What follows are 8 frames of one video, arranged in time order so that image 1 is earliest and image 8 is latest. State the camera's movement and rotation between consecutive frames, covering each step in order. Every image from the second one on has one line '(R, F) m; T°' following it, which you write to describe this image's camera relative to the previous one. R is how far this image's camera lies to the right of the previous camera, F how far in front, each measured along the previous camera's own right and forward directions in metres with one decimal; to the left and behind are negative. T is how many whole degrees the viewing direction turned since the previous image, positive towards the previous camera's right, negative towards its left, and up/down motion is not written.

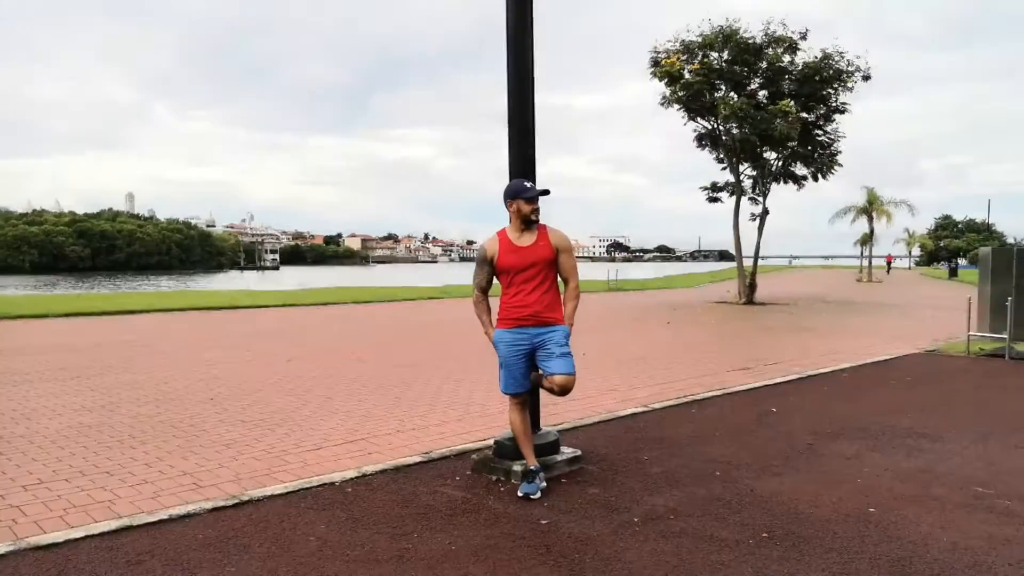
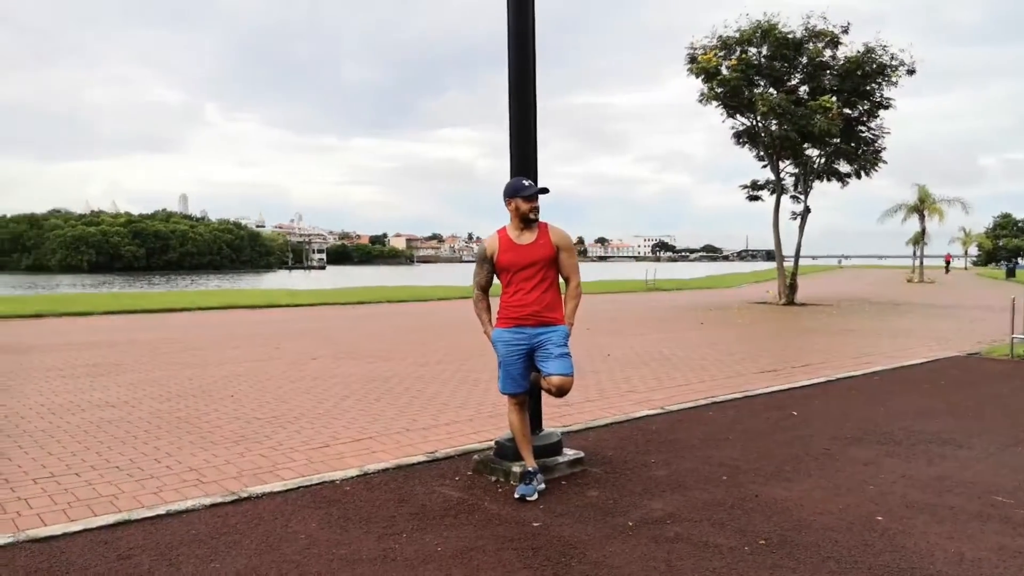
(+0.3, +0.1) m; -3°
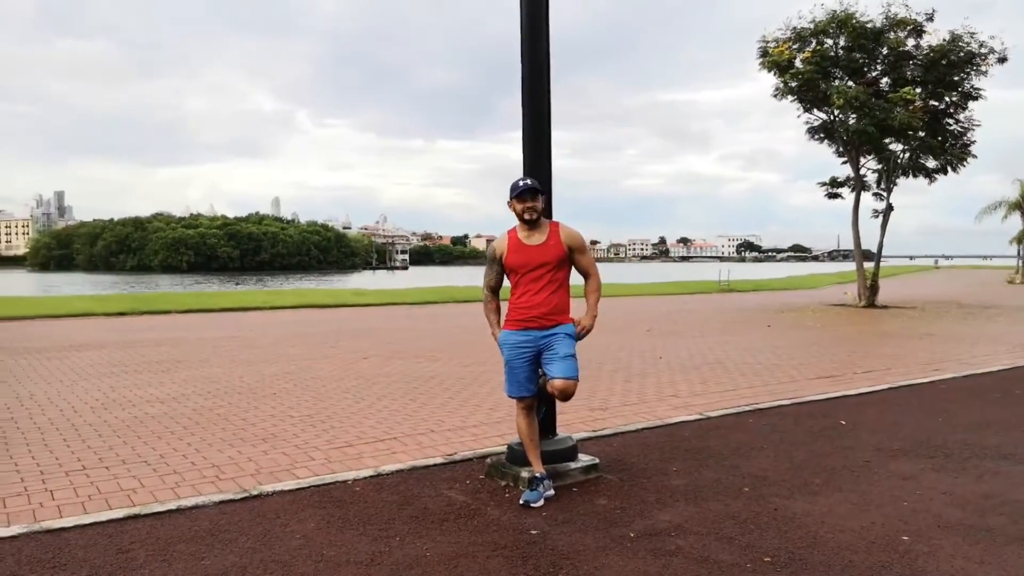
(+0.4, +0.1) m; -6°
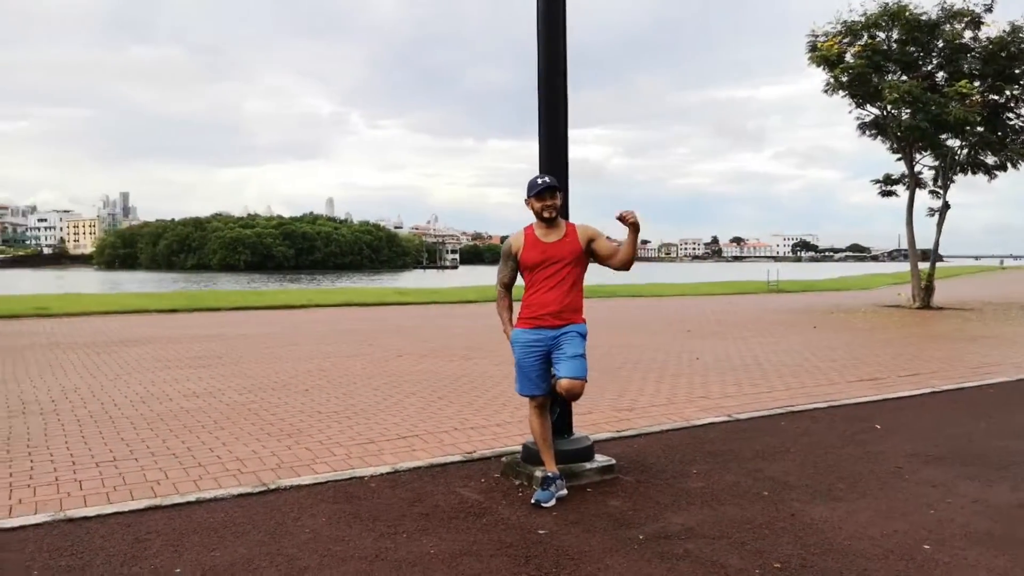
(+0.2, 0.0) m; -4°
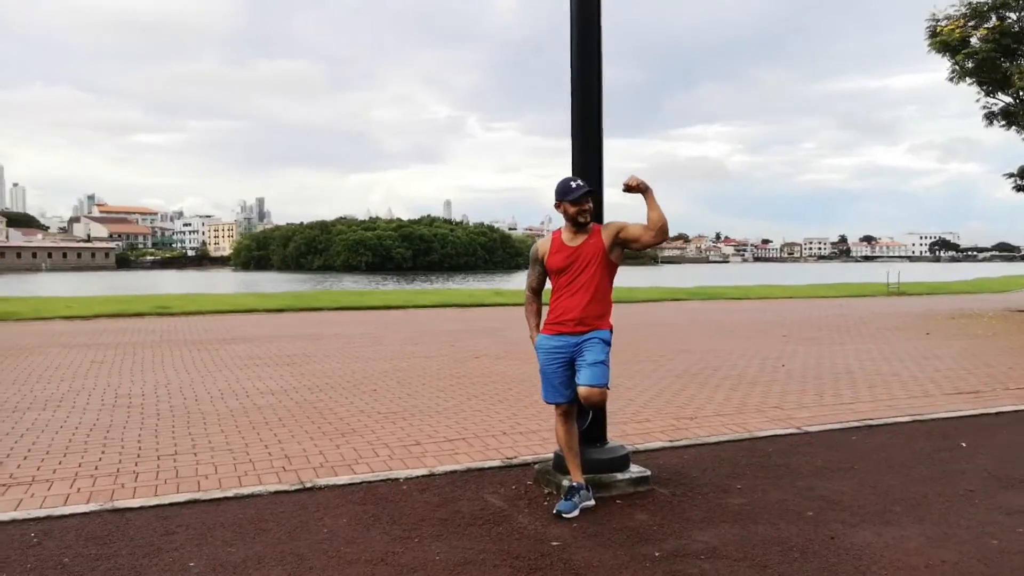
(+0.5, +0.1) m; -8°
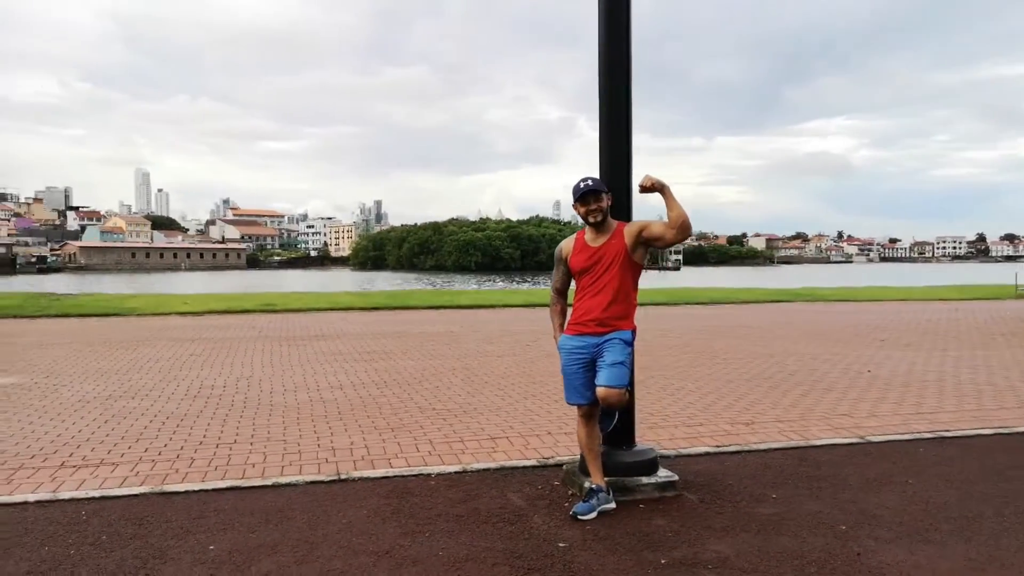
(+0.5, 0.0) m; -8°
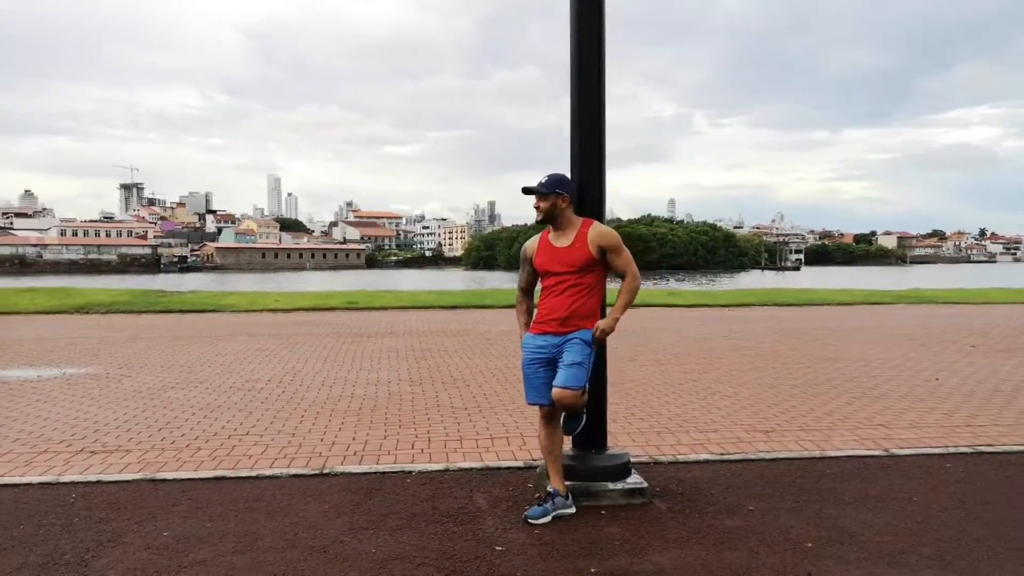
(+0.9, +0.1) m; -8°
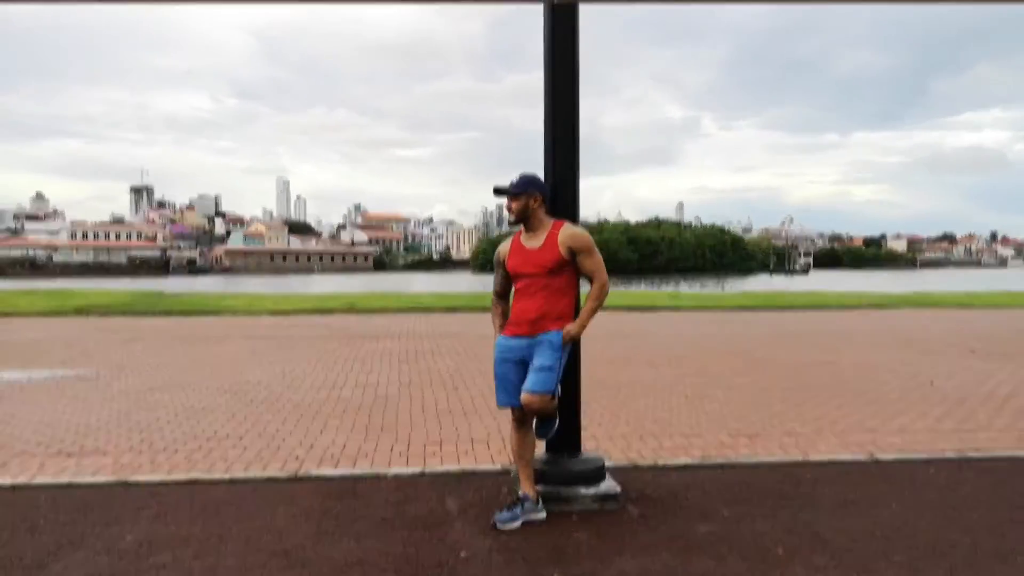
(+0.2, +0.1) m; -1°
